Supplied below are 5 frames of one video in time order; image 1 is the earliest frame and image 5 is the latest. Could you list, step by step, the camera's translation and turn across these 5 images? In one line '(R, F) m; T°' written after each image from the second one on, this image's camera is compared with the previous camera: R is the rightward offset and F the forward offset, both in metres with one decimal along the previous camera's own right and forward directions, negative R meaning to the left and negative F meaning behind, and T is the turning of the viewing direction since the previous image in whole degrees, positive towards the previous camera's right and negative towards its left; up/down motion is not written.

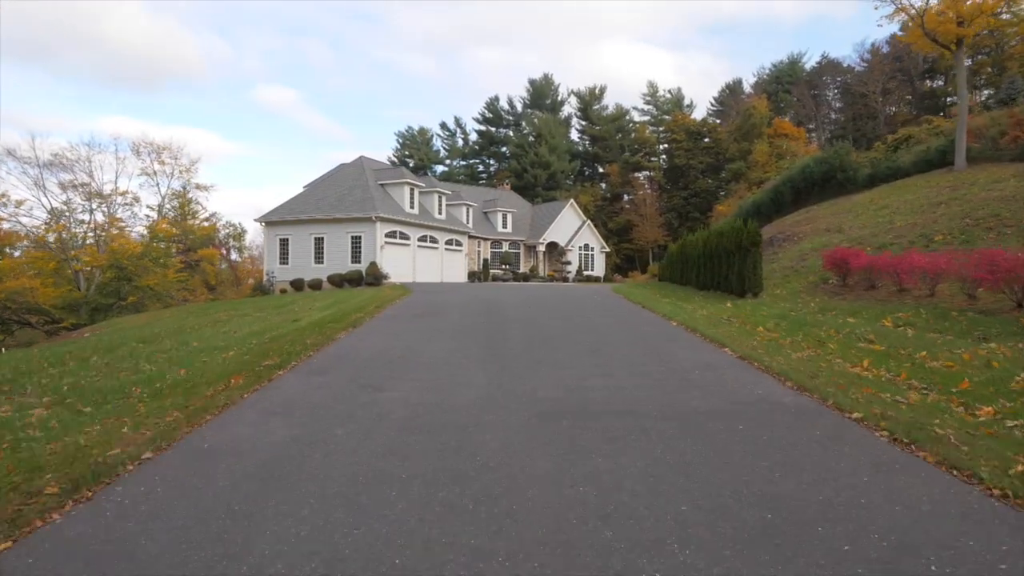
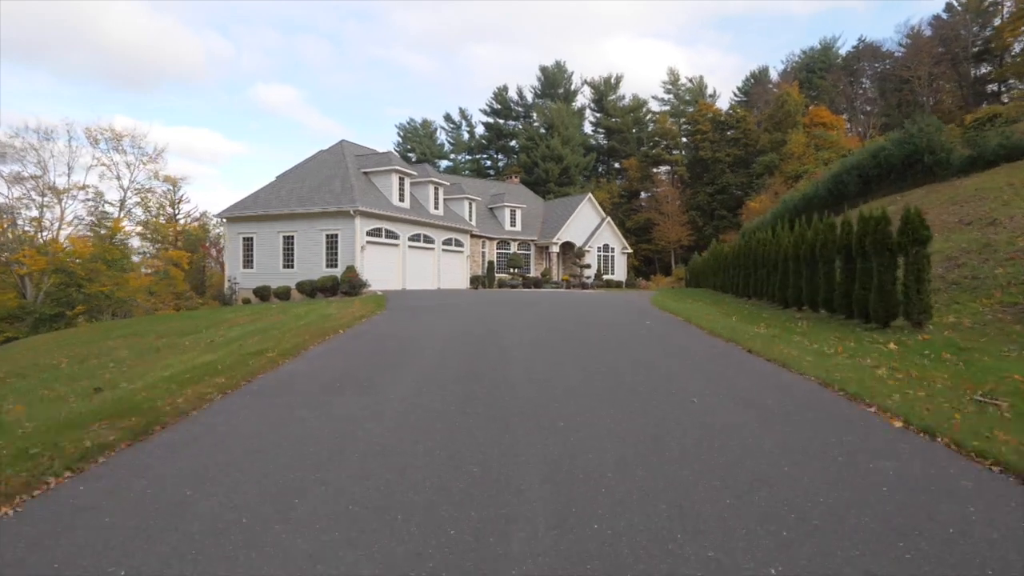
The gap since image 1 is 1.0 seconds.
(0.0, +5.9) m; -1°
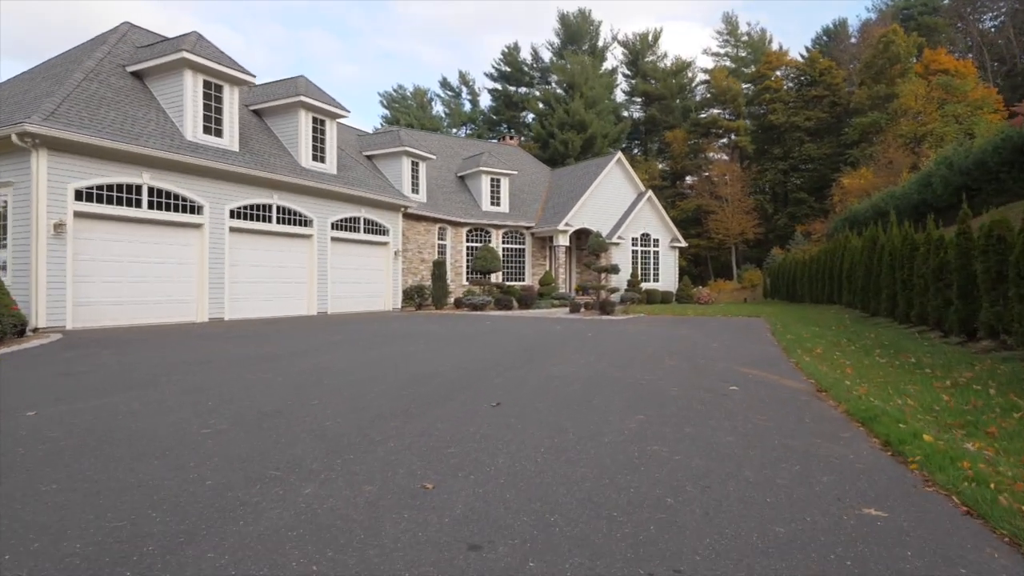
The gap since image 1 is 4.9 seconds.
(+2.2, +15.9) m; -3°
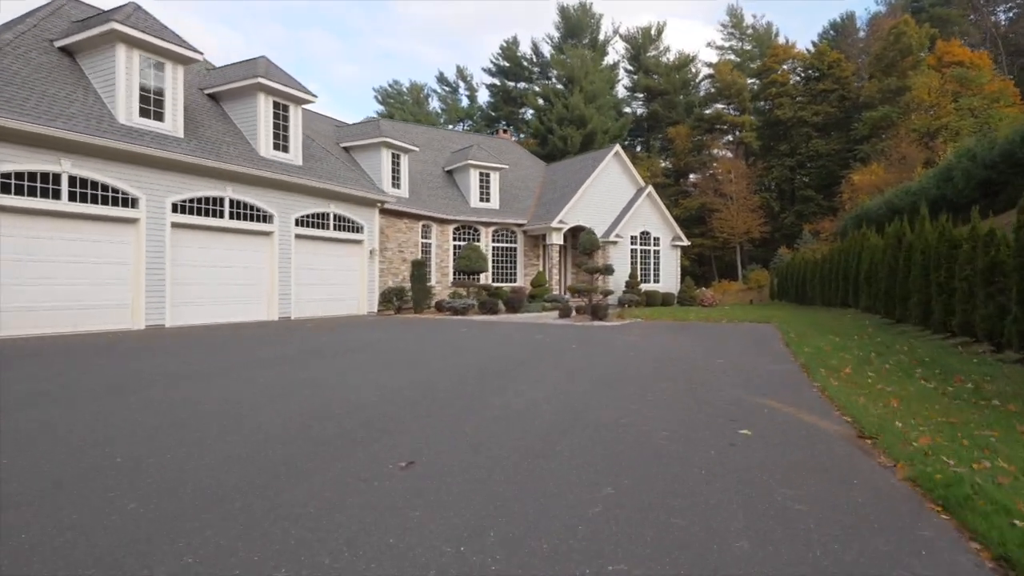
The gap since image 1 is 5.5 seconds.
(+0.5, +1.6) m; 0°
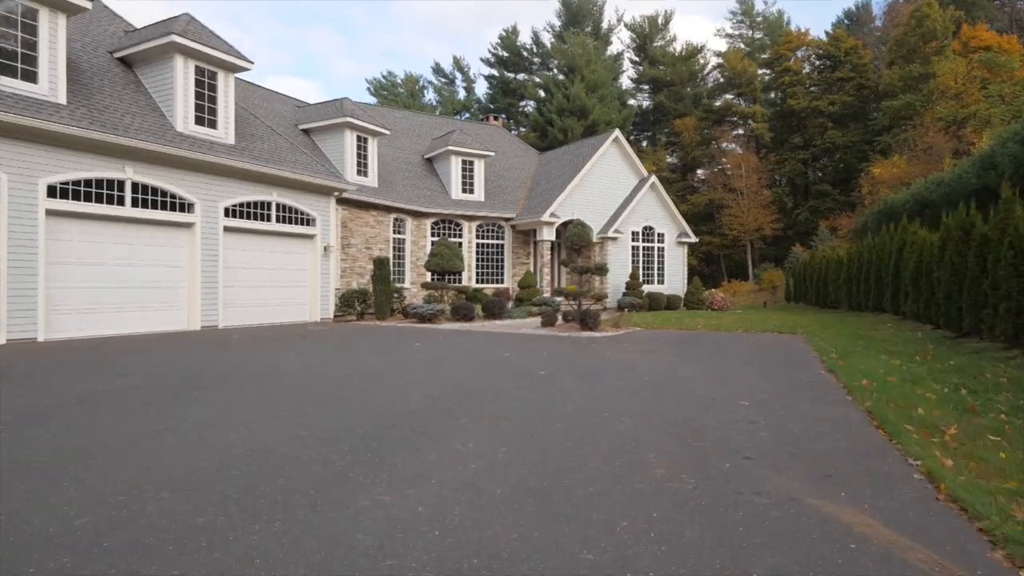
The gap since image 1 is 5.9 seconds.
(+0.7, +2.6) m; -1°
